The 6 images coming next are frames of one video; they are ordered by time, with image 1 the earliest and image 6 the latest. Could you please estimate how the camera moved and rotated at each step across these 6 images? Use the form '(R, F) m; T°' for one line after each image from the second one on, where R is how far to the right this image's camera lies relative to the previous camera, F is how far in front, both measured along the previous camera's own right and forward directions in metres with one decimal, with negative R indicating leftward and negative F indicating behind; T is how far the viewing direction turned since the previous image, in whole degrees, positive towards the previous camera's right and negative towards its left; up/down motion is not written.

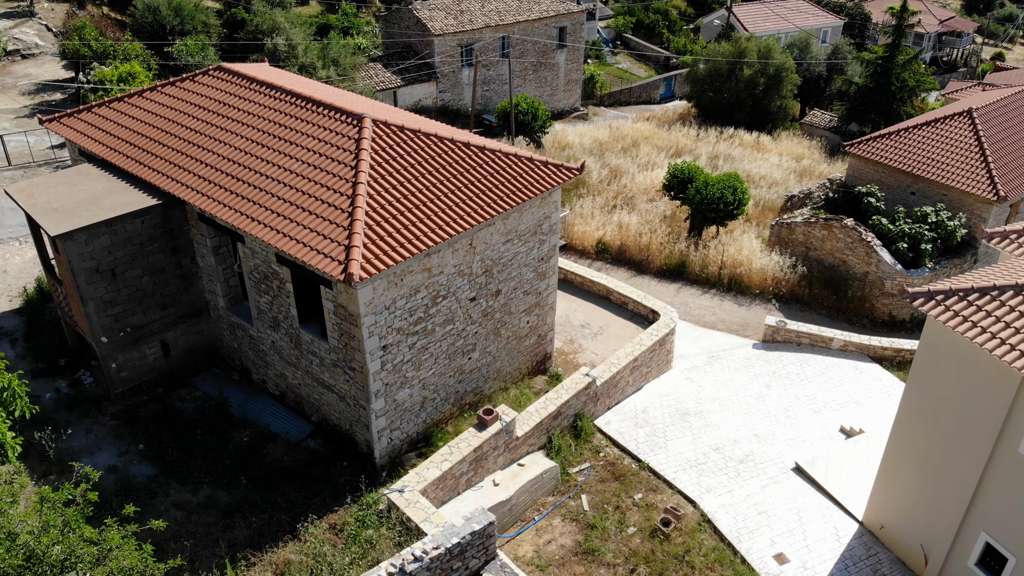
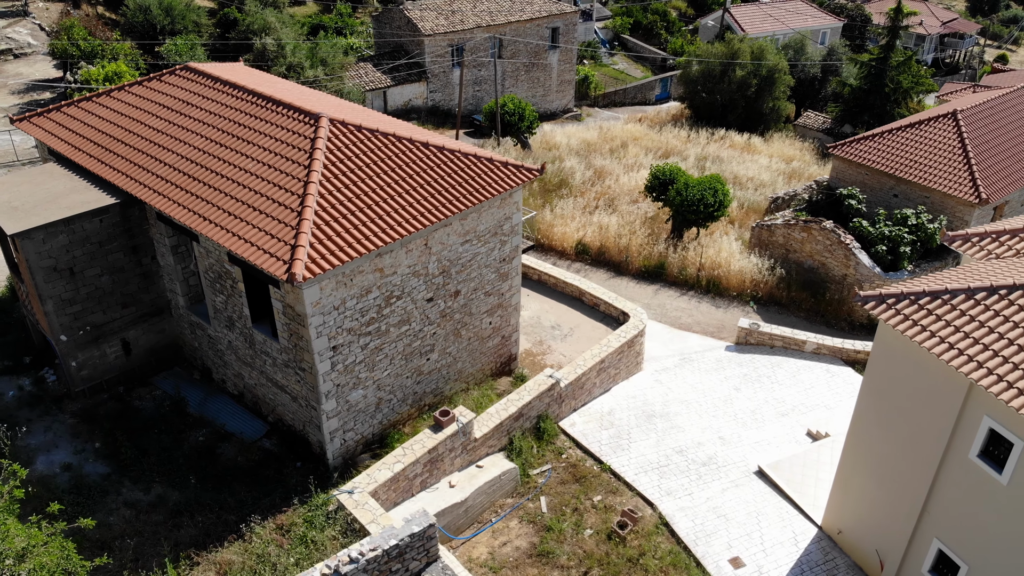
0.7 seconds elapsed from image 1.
(+0.7, 0.0) m; 0°
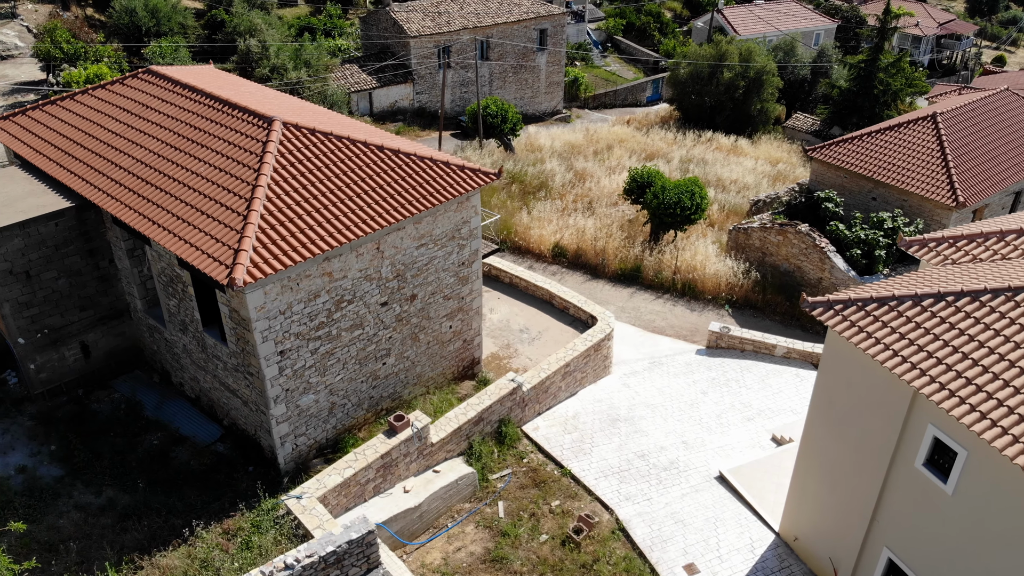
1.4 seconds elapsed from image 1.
(+0.7, 0.0) m; 0°
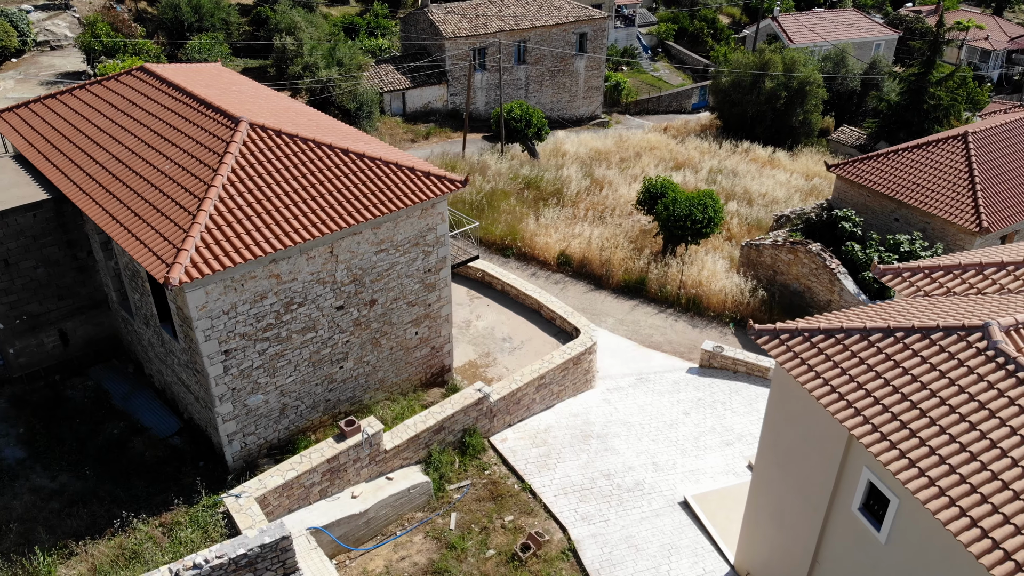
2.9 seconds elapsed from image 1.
(+1.4, +0.2) m; -4°
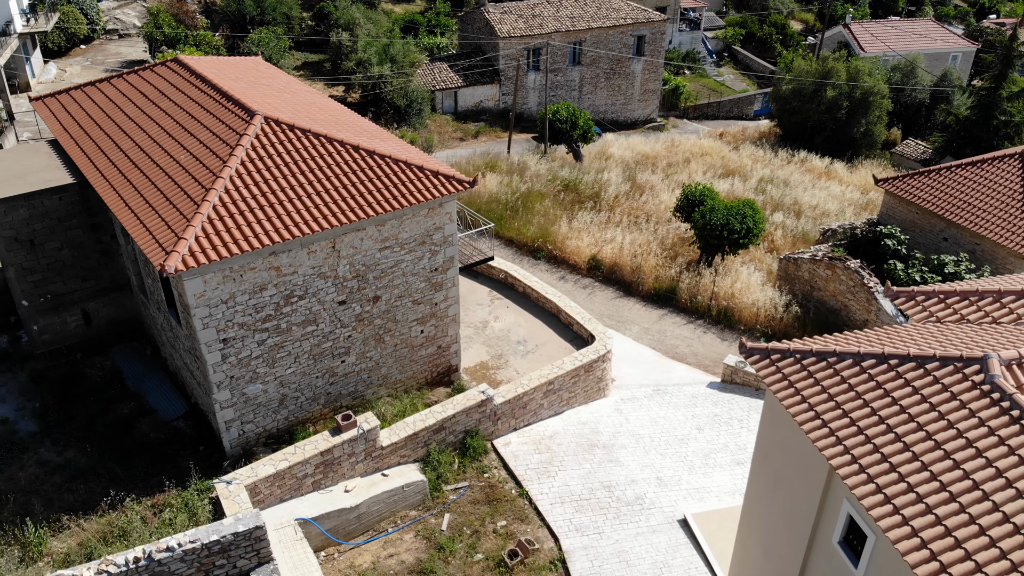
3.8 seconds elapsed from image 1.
(+0.8, +0.1) m; -5°
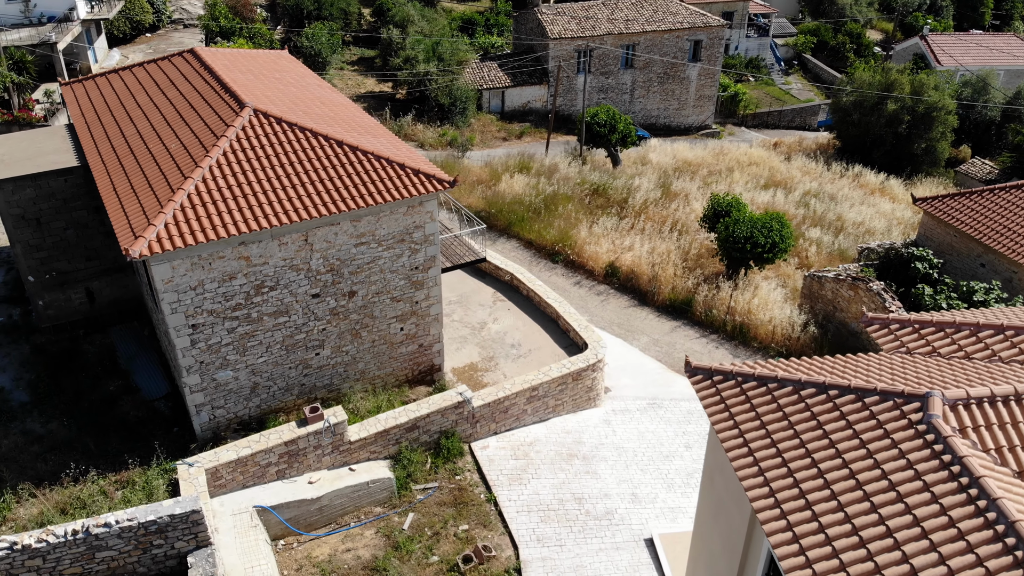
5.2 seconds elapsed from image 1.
(+1.3, +0.2) m; -5°
